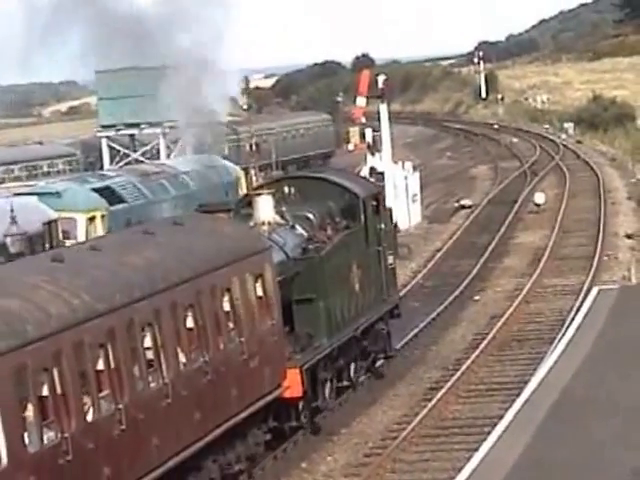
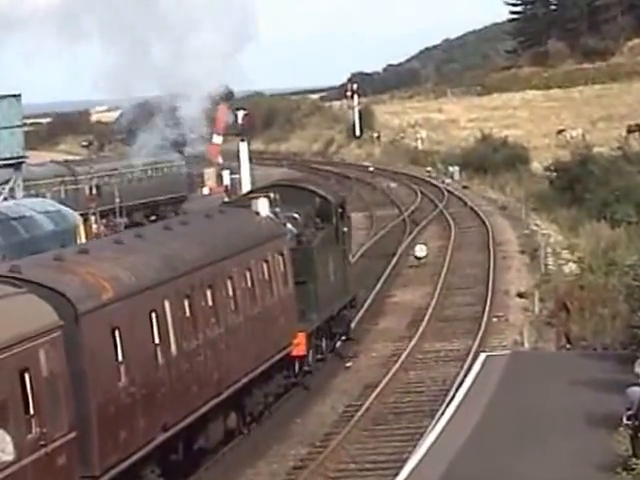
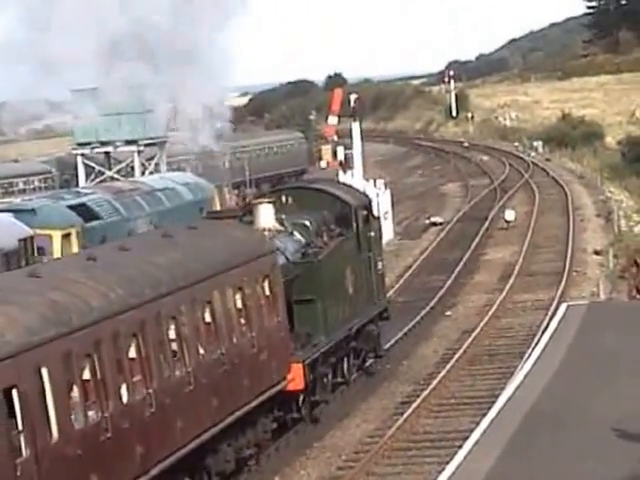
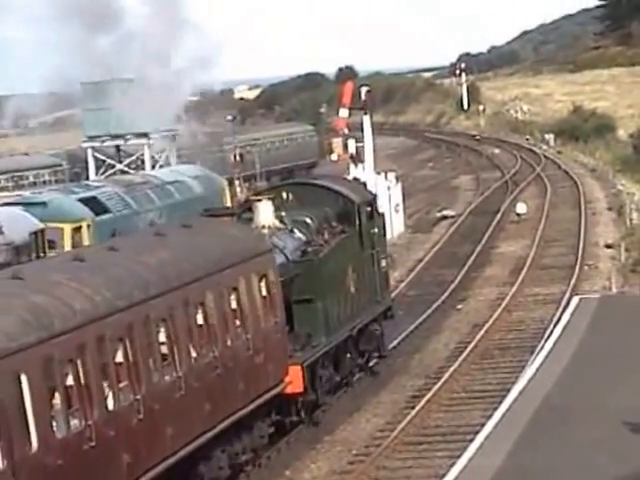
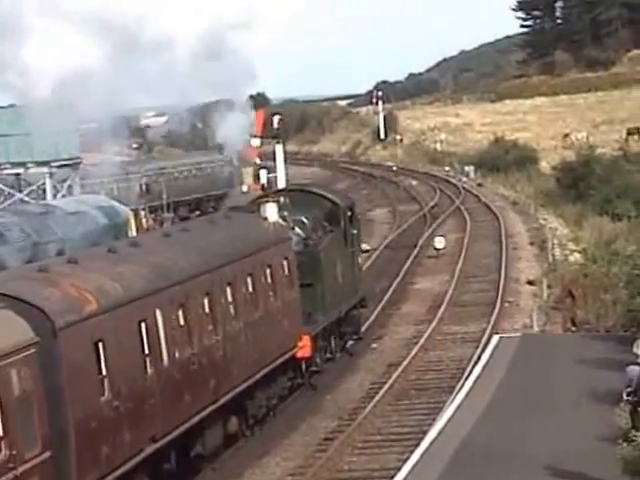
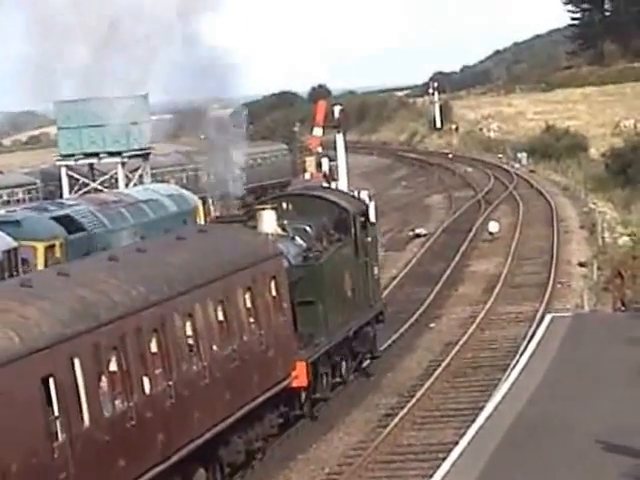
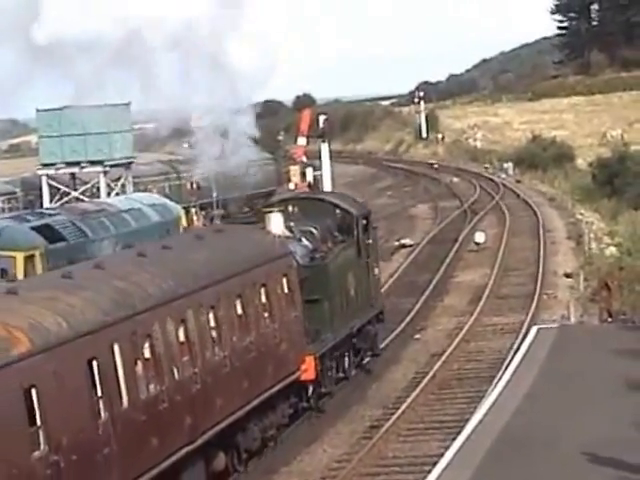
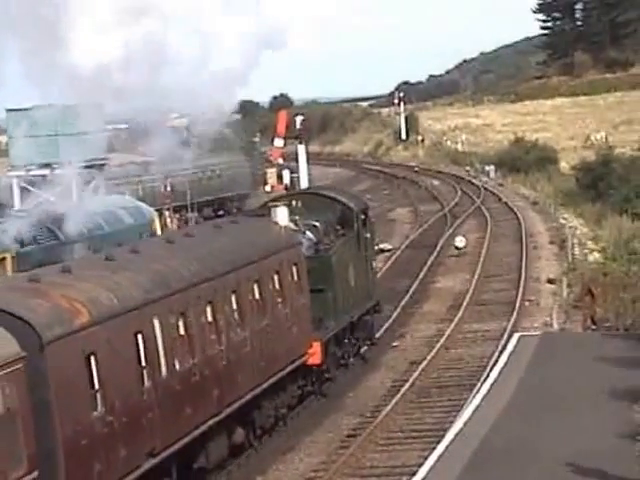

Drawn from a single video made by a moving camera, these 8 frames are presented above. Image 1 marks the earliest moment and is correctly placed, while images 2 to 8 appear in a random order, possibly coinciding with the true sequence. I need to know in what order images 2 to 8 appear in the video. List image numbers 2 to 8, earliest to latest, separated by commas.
4, 3, 6, 7, 8, 5, 2
